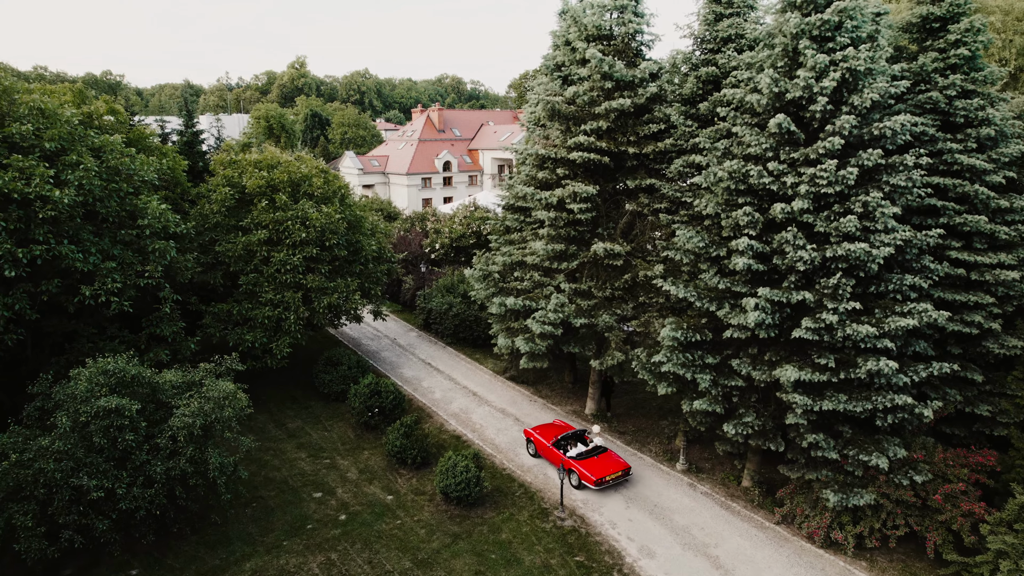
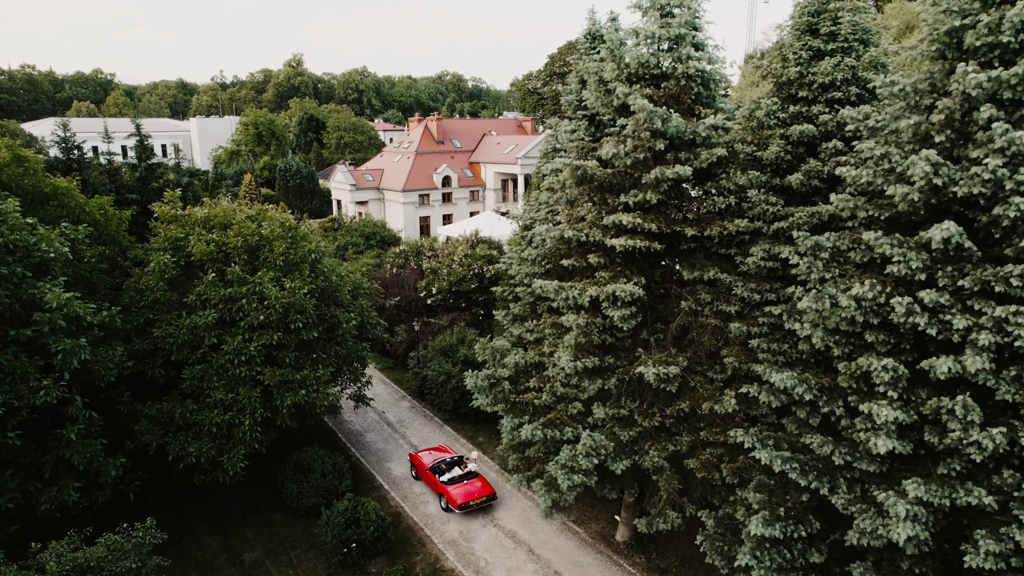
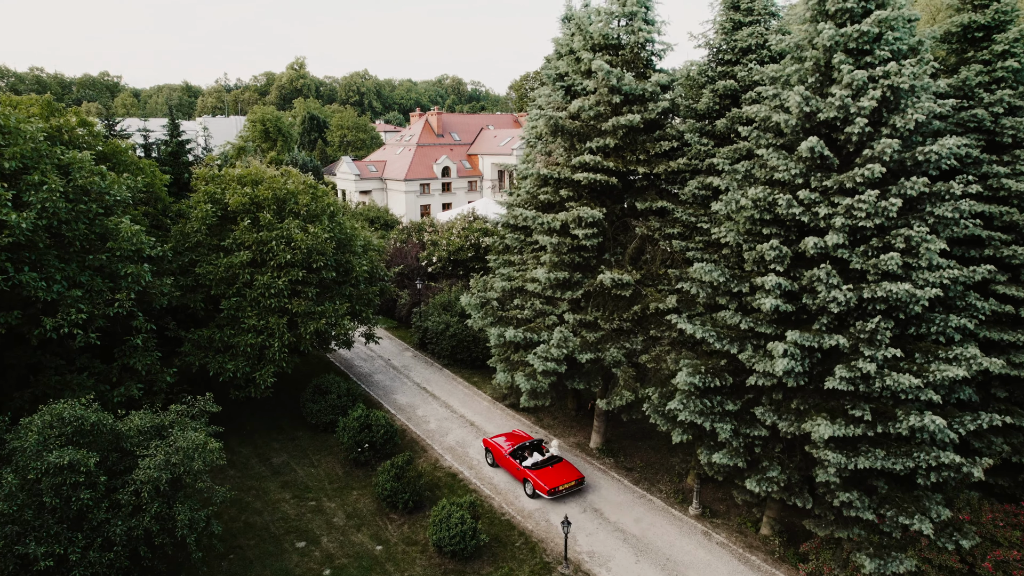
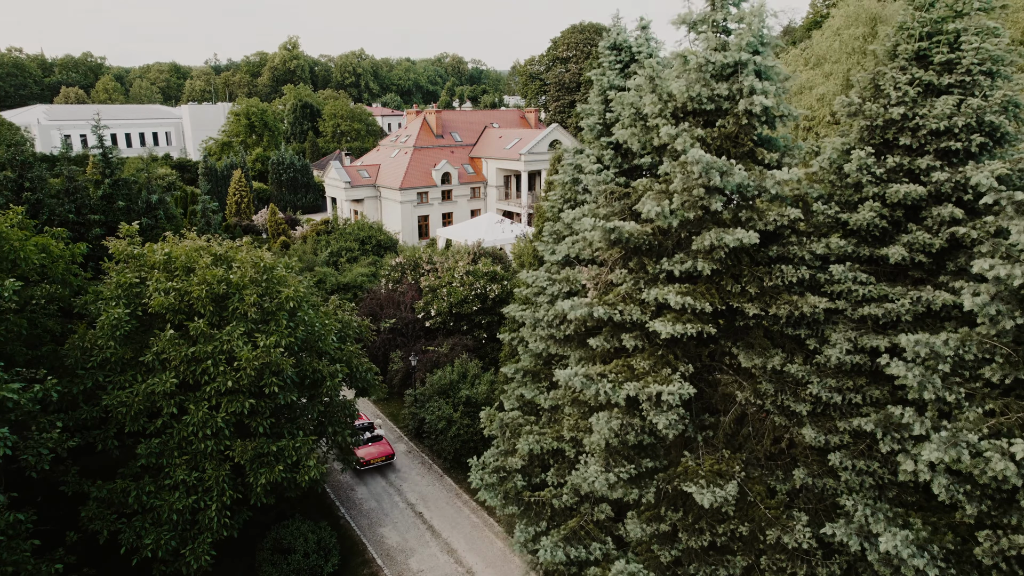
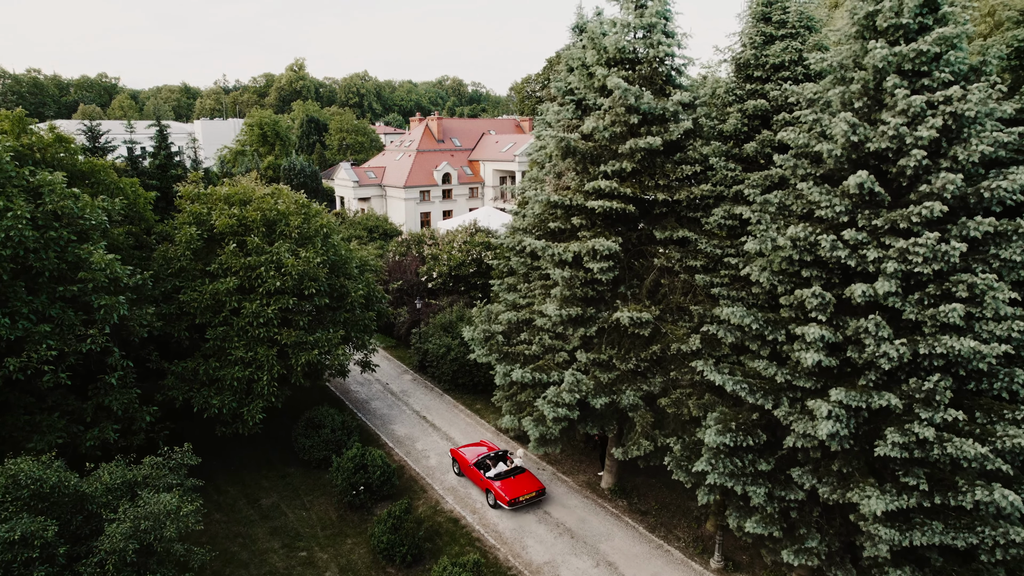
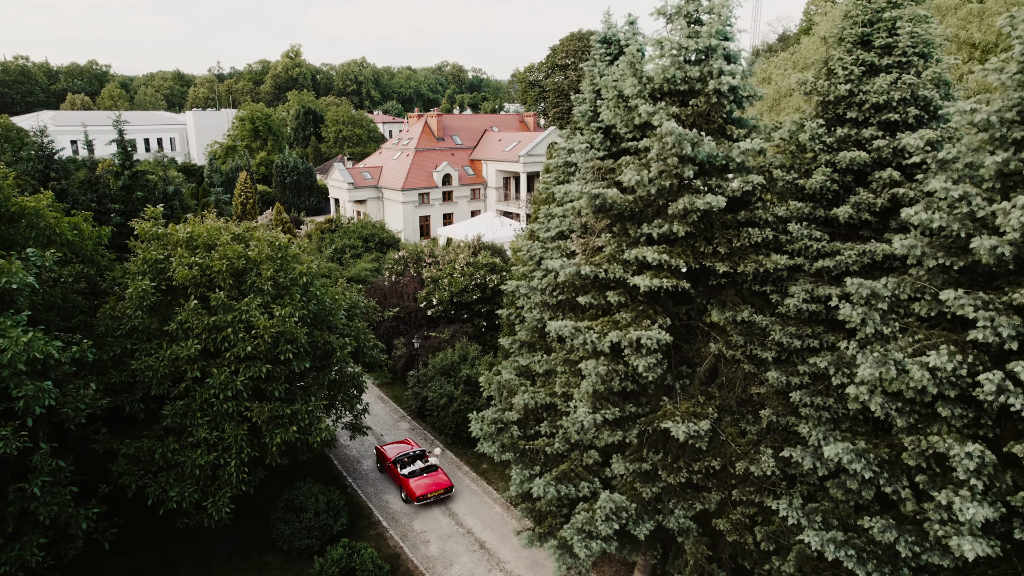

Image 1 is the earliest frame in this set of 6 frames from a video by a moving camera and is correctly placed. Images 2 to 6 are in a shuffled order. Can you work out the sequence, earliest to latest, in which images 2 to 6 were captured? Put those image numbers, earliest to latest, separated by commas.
3, 5, 2, 6, 4
